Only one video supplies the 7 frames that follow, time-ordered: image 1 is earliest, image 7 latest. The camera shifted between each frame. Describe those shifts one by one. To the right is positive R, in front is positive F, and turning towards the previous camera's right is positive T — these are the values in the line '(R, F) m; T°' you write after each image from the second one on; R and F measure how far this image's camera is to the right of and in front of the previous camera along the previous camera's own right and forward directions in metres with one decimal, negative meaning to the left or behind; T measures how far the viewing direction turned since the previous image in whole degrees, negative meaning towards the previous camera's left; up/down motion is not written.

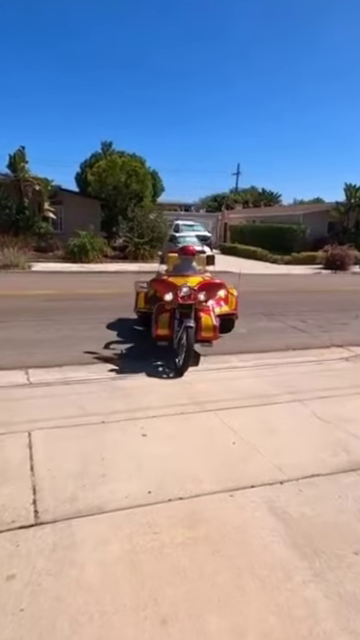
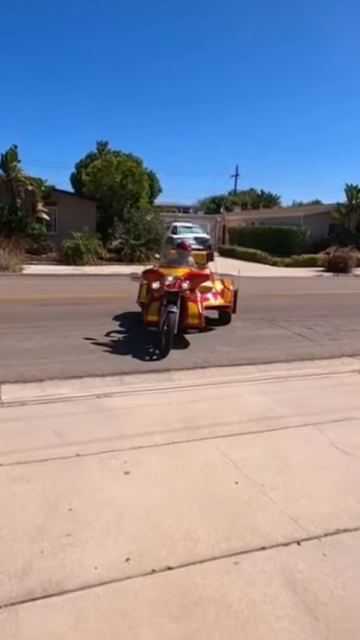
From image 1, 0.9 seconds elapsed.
(+0.1, +0.7) m; 0°
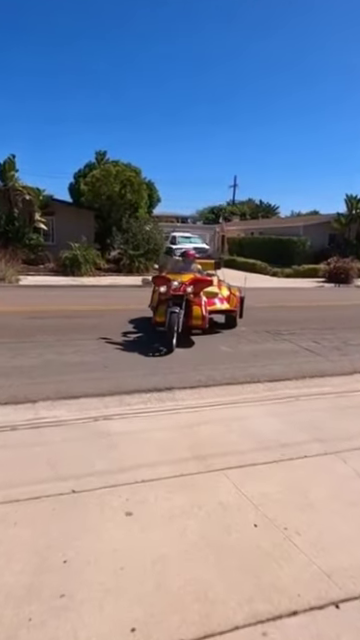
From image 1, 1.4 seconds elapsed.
(-0.1, +0.4) m; 0°
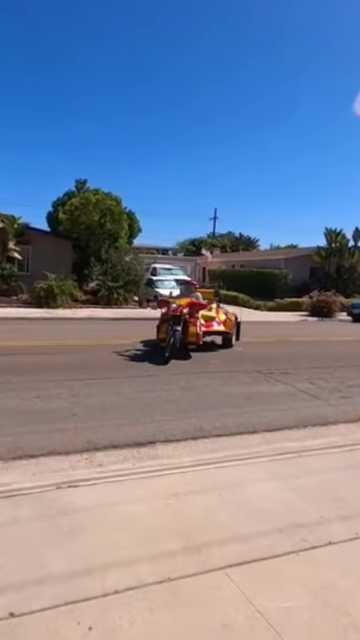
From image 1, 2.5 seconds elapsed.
(0.0, +0.8) m; +3°
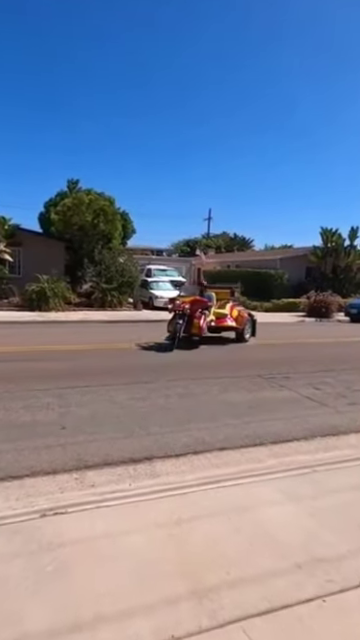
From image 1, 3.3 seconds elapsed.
(0.0, +0.4) m; +1°
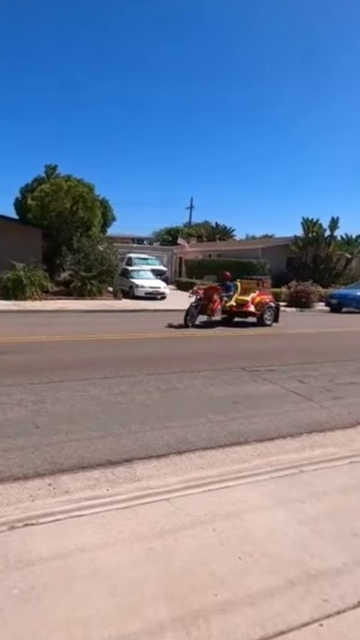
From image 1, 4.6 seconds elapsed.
(0.0, +0.3) m; +3°
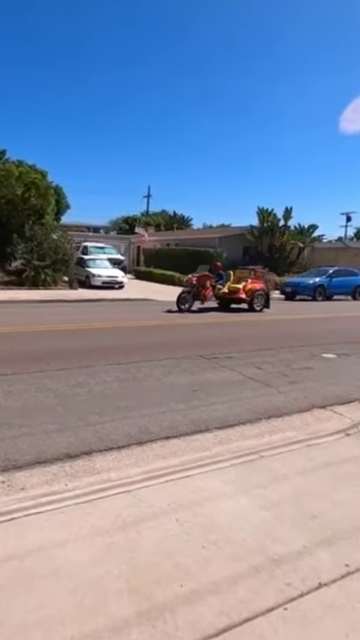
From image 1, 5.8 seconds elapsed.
(0.0, +0.1) m; +6°
